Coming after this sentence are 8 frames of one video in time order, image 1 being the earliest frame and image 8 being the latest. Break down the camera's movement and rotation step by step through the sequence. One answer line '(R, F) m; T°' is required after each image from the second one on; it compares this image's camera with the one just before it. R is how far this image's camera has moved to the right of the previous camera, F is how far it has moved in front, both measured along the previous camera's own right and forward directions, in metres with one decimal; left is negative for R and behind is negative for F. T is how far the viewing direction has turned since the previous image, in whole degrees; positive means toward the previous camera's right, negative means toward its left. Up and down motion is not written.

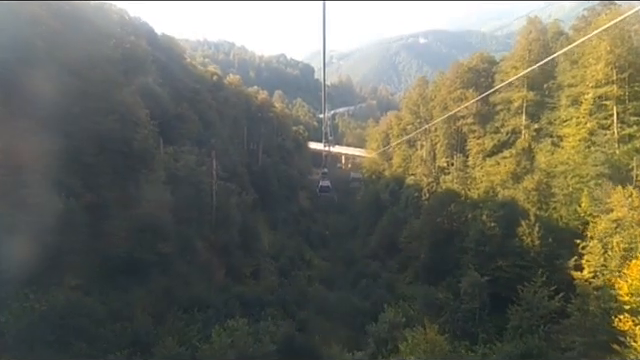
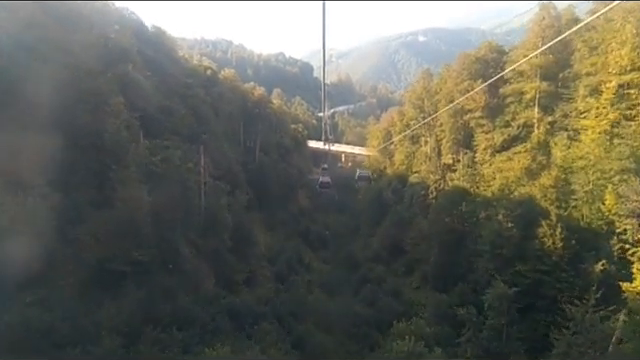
(0.0, +2.2) m; 0°
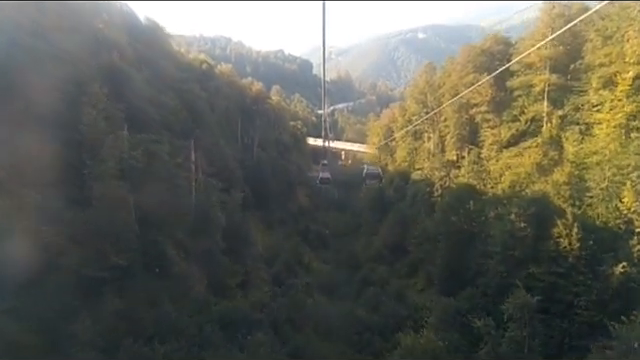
(0.0, +1.4) m; 0°
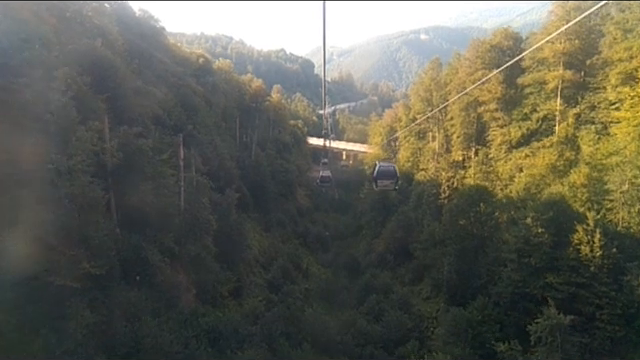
(0.0, +1.6) m; 0°
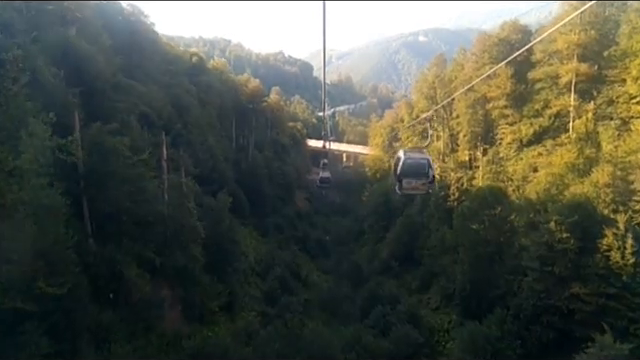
(0.0, +1.8) m; 0°
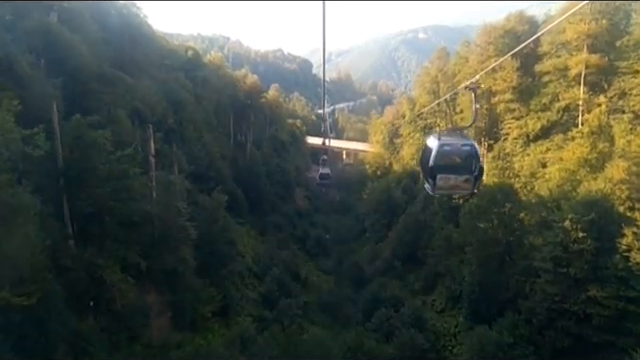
(0.0, +1.1) m; 0°
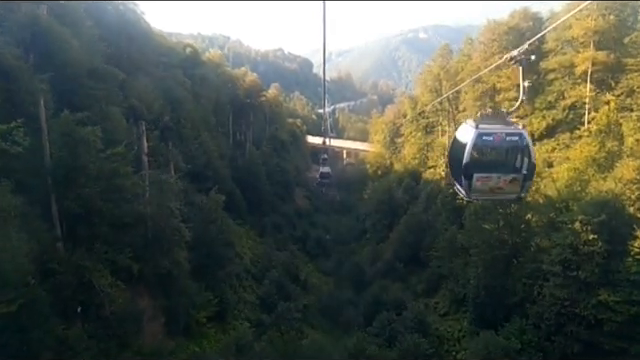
(0.0, +0.6) m; 0°
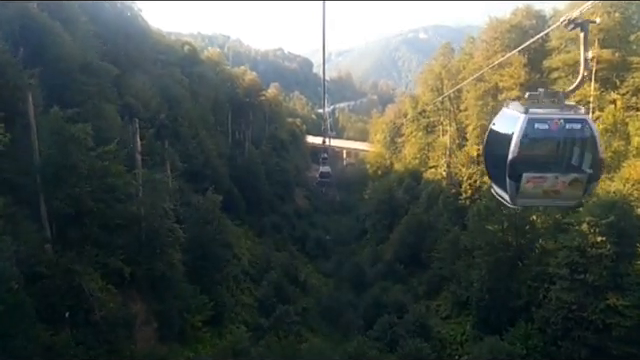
(0.0, +0.5) m; 0°
